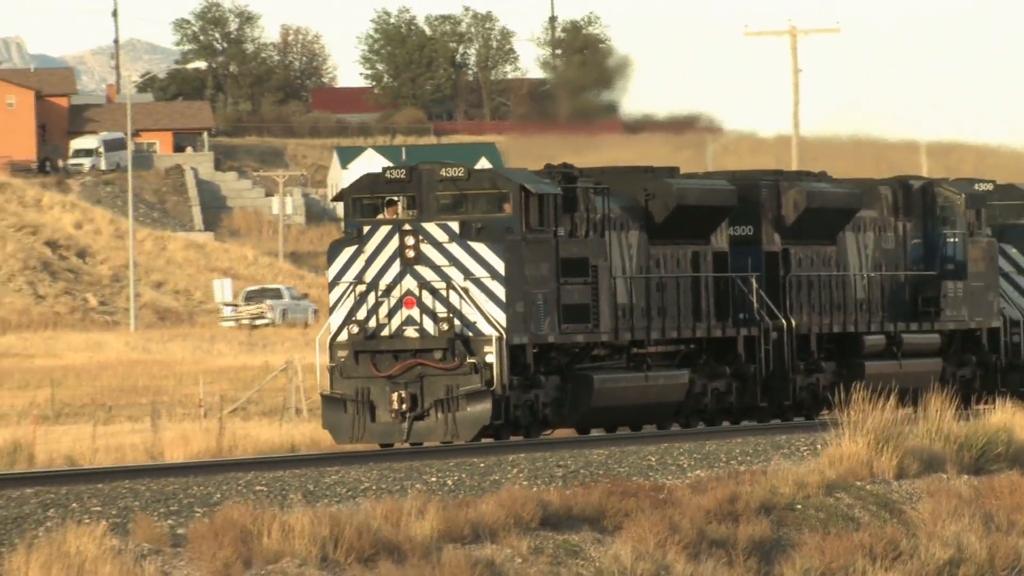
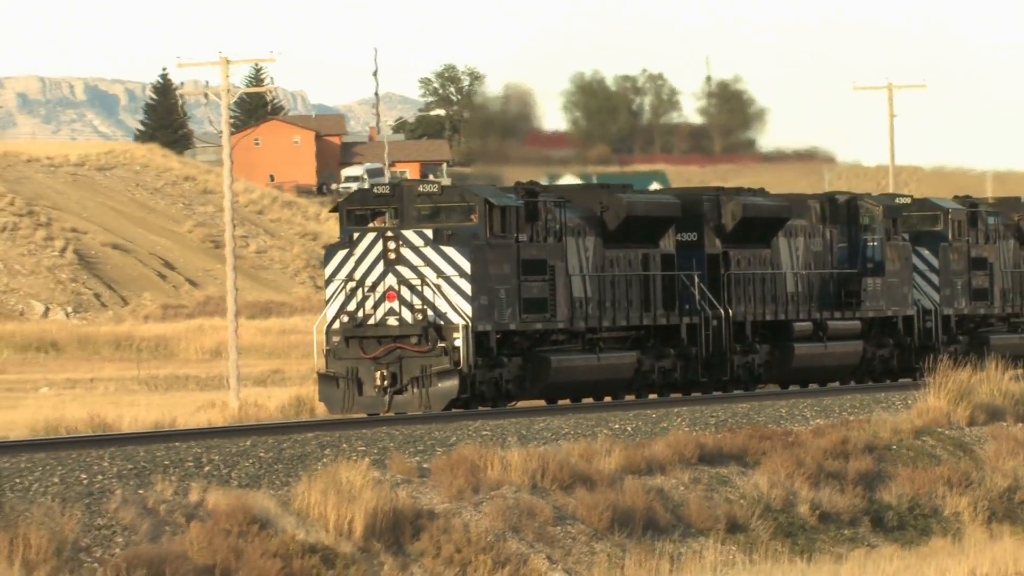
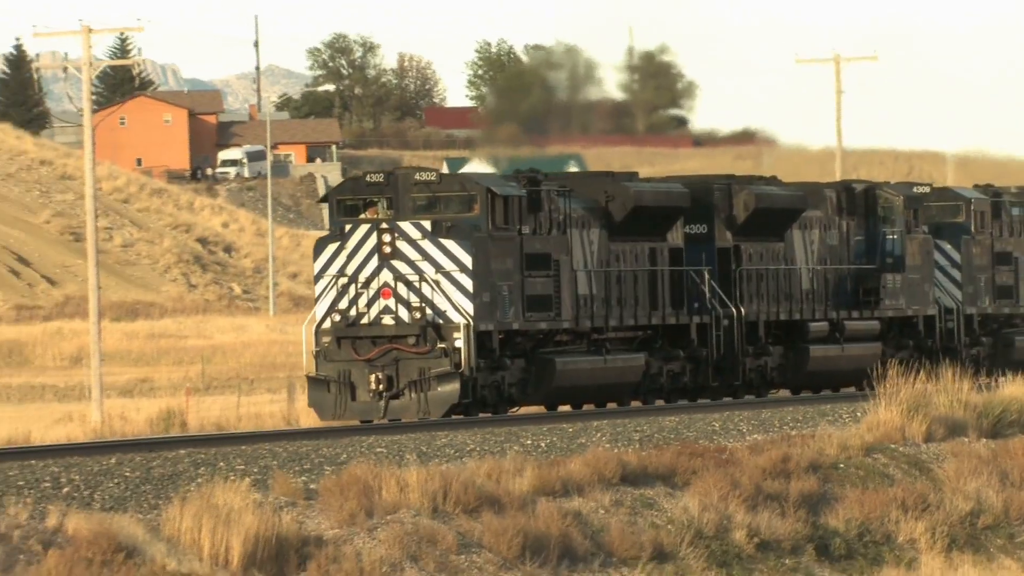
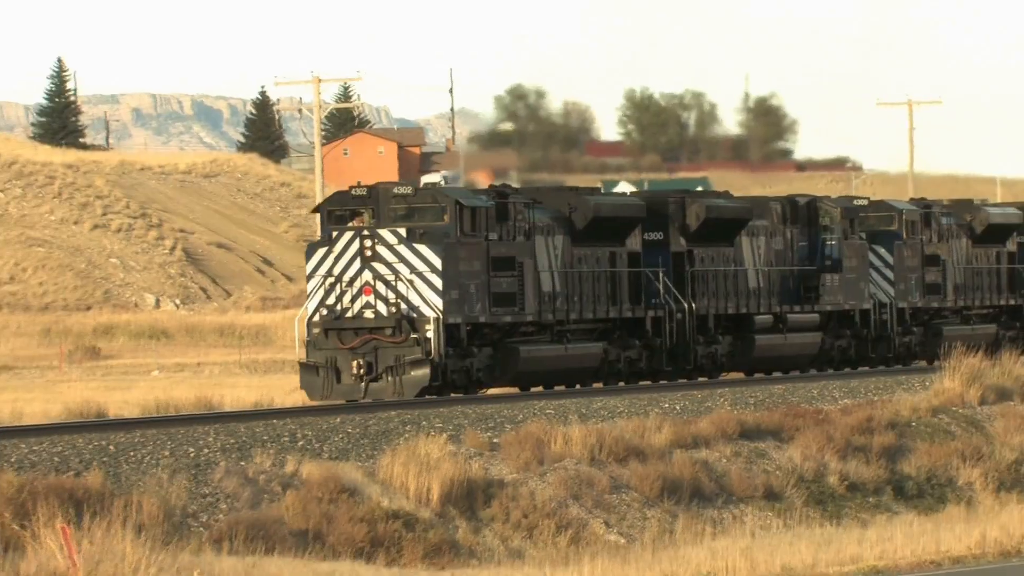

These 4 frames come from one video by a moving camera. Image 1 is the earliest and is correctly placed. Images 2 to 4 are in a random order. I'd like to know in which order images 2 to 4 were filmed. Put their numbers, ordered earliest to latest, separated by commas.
3, 2, 4
